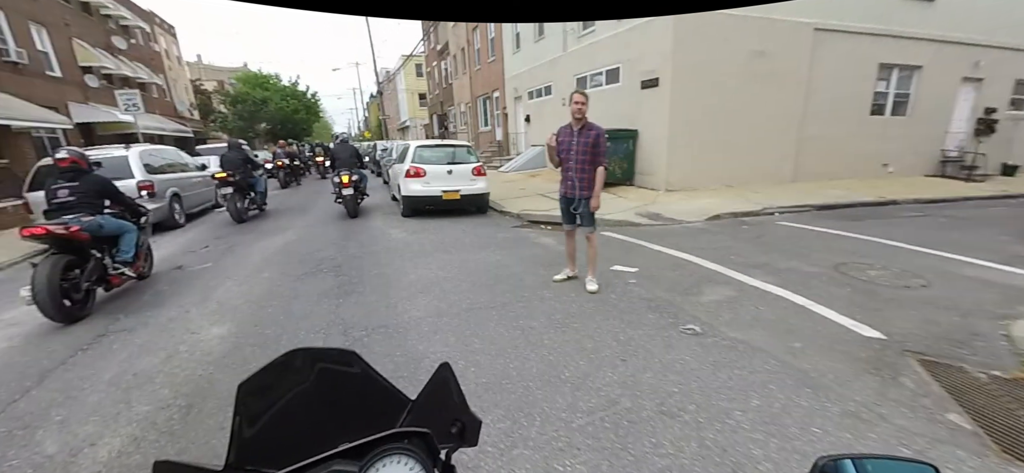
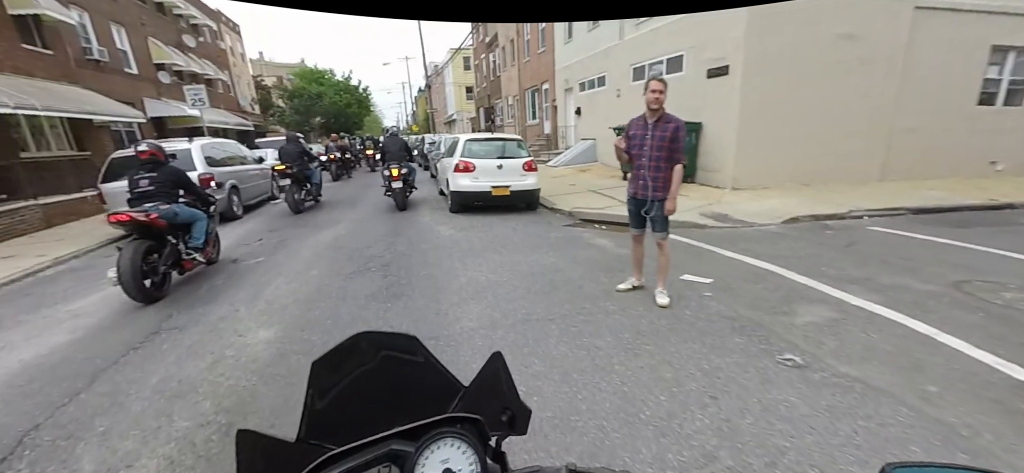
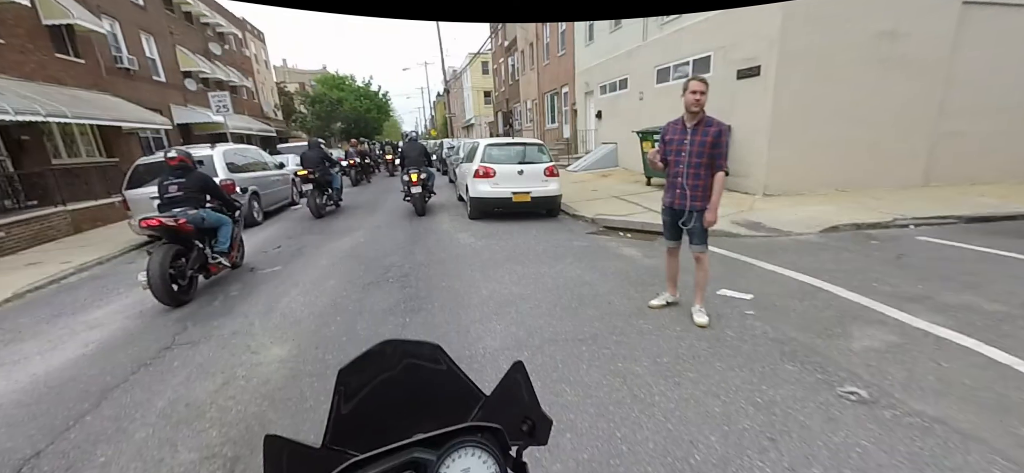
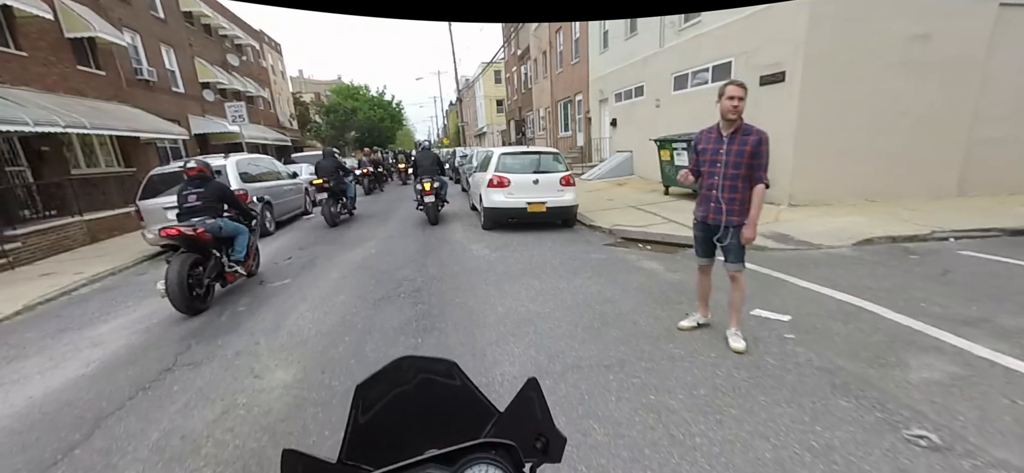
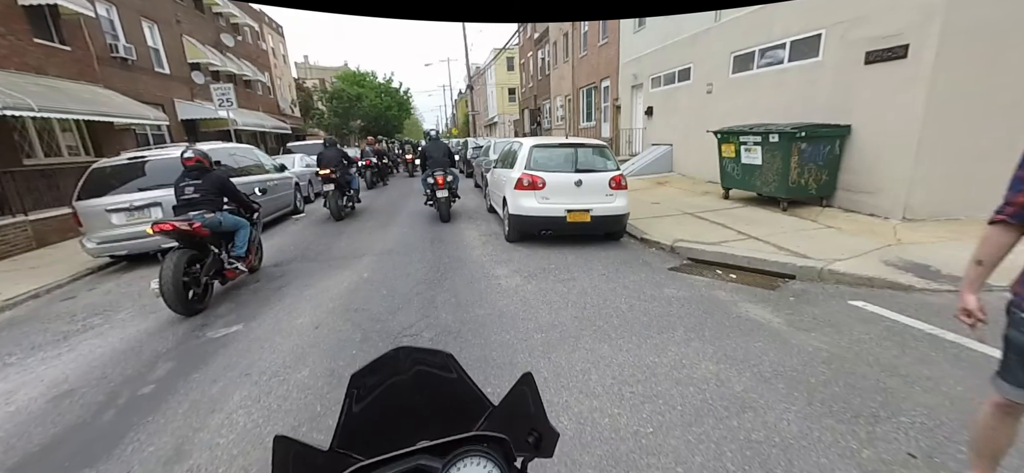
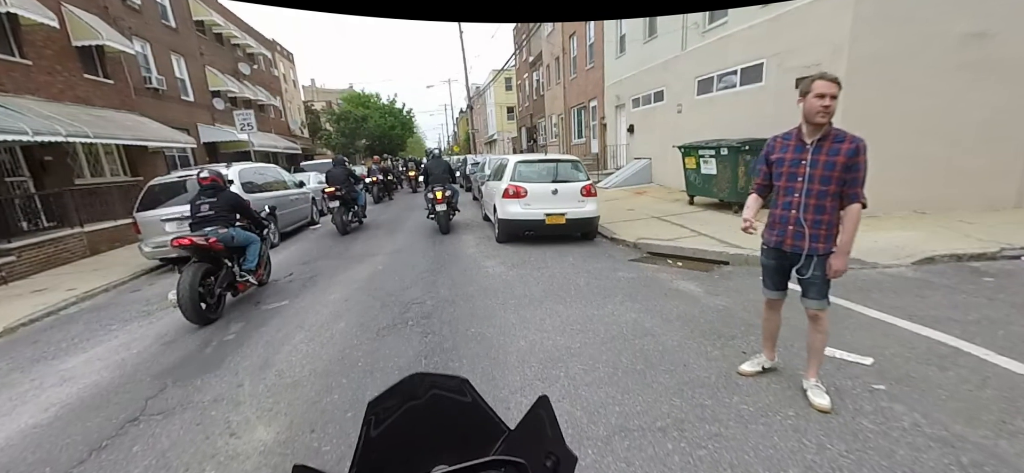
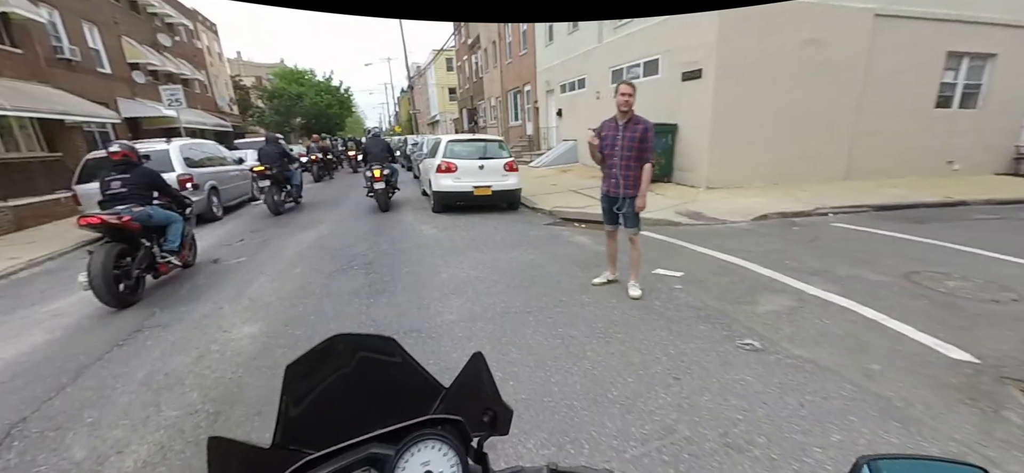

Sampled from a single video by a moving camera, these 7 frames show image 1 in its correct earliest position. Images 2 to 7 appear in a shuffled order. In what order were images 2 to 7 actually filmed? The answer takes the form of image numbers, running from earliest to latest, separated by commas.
7, 2, 3, 4, 6, 5
